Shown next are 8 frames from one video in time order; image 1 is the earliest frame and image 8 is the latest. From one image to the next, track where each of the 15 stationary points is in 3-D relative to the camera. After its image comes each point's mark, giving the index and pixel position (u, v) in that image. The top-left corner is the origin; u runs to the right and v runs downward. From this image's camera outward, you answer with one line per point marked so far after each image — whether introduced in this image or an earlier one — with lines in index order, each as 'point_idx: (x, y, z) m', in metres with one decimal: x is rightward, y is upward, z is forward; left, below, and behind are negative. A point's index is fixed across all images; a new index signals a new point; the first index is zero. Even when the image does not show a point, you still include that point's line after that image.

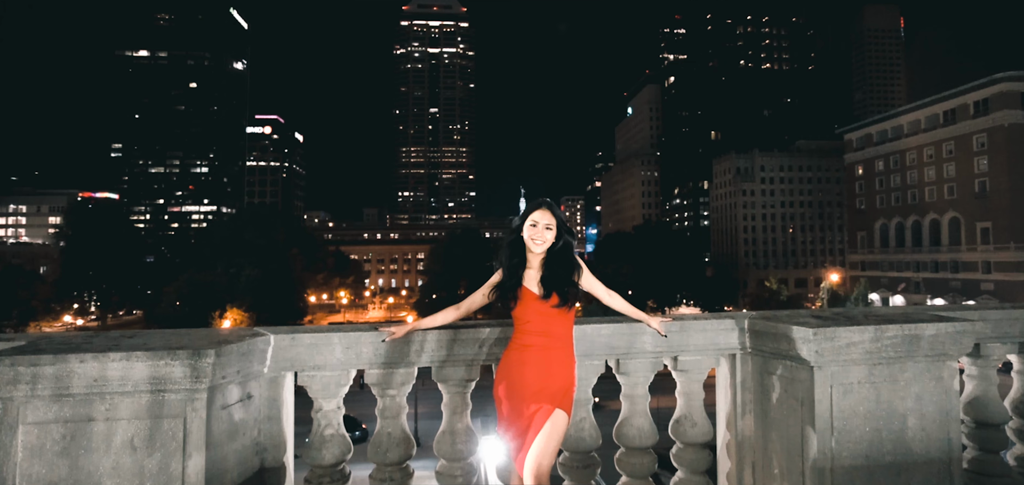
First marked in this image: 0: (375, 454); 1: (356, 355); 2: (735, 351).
0: (-0.8, -1.3, +3.9) m
1: (-0.9, -0.7, +3.9) m
2: (+1.4, -0.7, +4.2) m
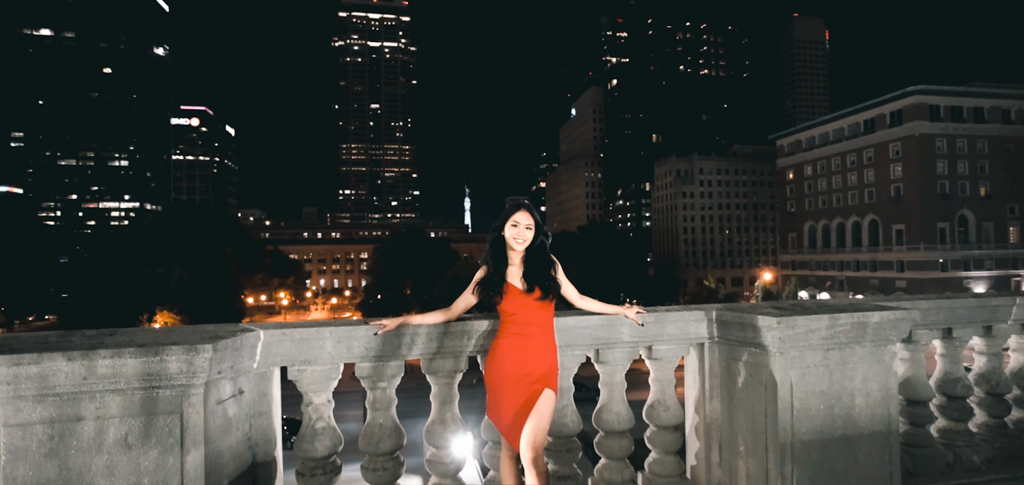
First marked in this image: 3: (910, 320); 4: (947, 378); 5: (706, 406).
0: (-0.9, -1.3, +4.0) m
1: (-1.0, -0.6, +4.0) m
2: (+1.3, -0.7, +4.5) m
3: (+2.5, -0.5, +4.2) m
4: (+3.4, -1.0, +5.1) m
5: (+1.3, -1.1, +4.5) m
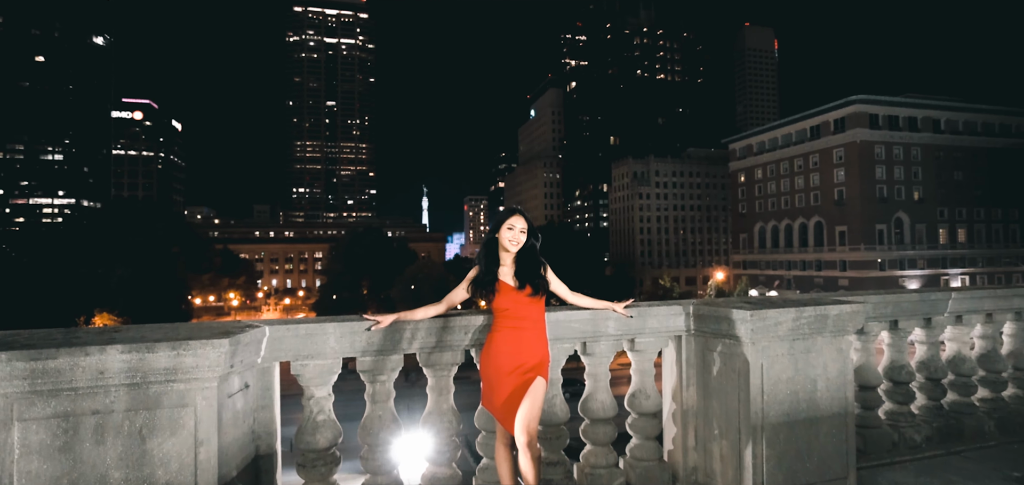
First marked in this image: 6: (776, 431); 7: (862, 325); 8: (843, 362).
0: (-0.9, -1.2, +4.2) m
1: (-1.0, -0.6, +4.2) m
2: (+1.2, -0.7, +4.8) m
3: (+2.4, -0.5, +4.7) m
4: (+3.2, -1.1, +5.6) m
5: (+1.3, -1.1, +4.8) m
6: (+1.8, -1.2, +4.4) m
7: (+2.4, -0.6, +4.7) m
8: (+2.3, -0.8, +4.6) m
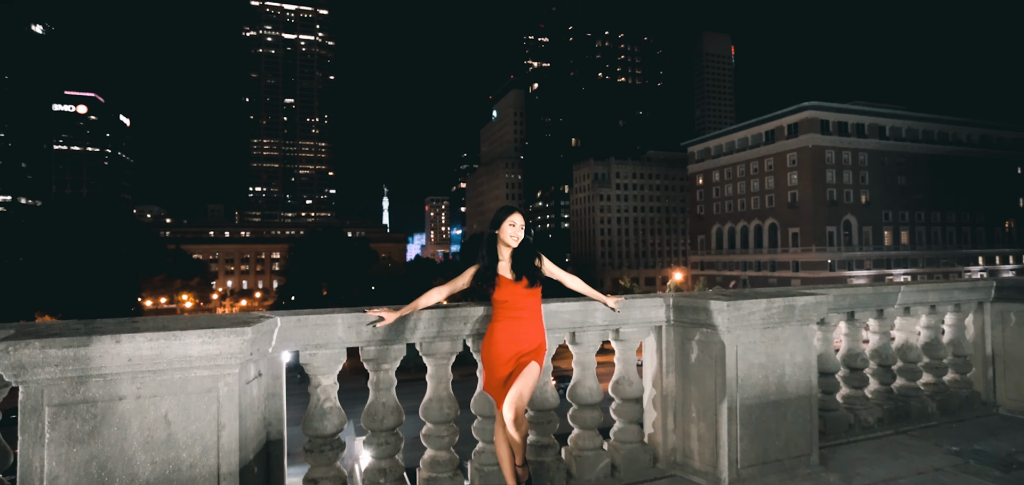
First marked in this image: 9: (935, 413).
0: (-1.0, -1.2, +4.5) m
1: (-1.1, -0.6, +4.4) m
2: (+1.2, -0.6, +5.2) m
3: (+2.4, -0.5, +5.1) m
4: (+3.1, -1.0, +6.1) m
5: (+1.2, -1.1, +5.2) m
6: (+1.7, -1.2, +4.8) m
7: (+2.4, -0.6, +5.1) m
8: (+2.2, -0.8, +5.0) m
9: (+4.1, -1.6, +6.3) m
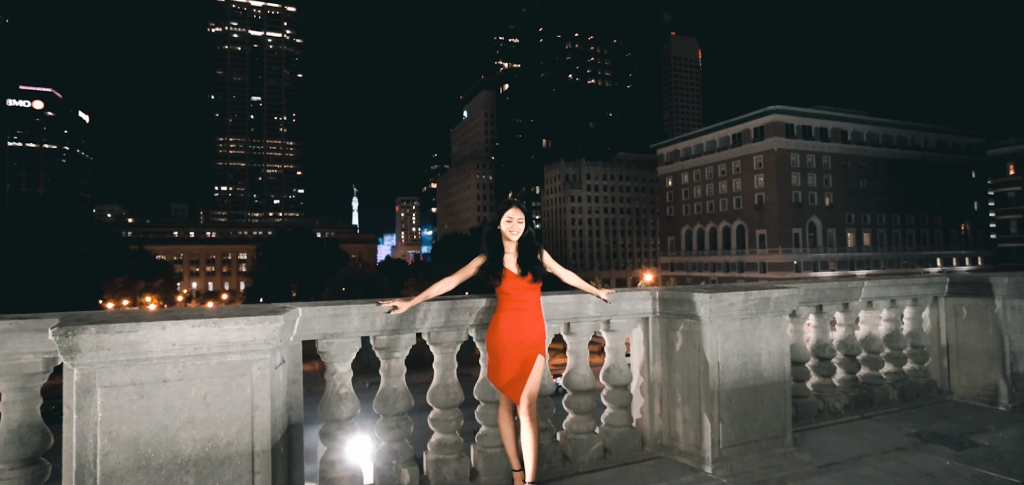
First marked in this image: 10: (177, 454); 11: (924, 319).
0: (-0.9, -1.2, +4.8) m
1: (-1.0, -0.6, +4.7) m
2: (+1.2, -0.6, +5.6) m
3: (+2.3, -0.5, +5.6) m
4: (+3.1, -1.0, +6.6) m
5: (+1.2, -1.1, +5.6) m
6: (+1.7, -1.2, +5.2) m
7: (+2.4, -0.6, +5.6) m
8: (+2.2, -0.8, +5.5) m
9: (+4.0, -1.6, +6.9) m
10: (-1.9, -1.2, +3.7) m
11: (+4.6, -0.9, +7.3) m
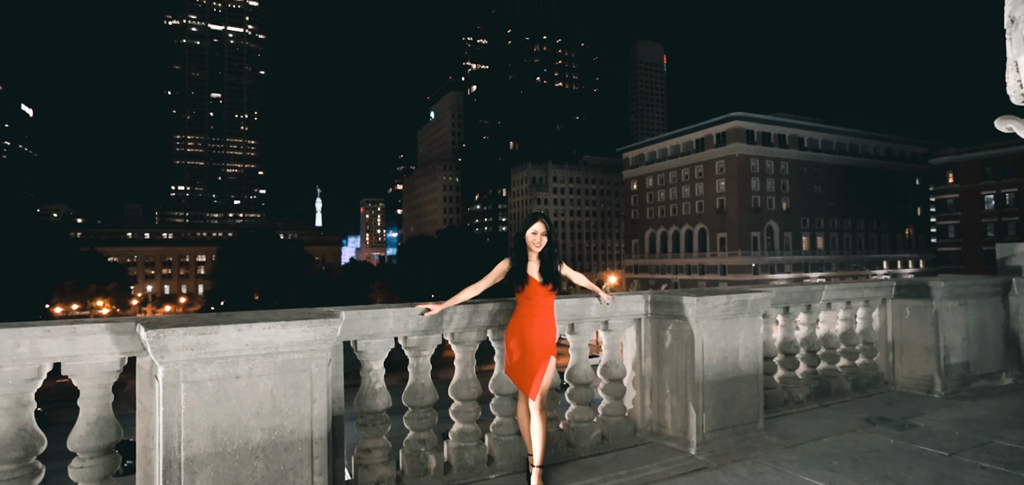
0: (-0.8, -1.3, +5.4) m
1: (-0.9, -0.7, +5.3) m
2: (+1.2, -0.7, +6.4) m
3: (+2.4, -0.6, +6.4) m
4: (+3.1, -1.1, +7.4) m
5: (+1.3, -1.2, +6.4) m
6: (+1.8, -1.3, +6.0) m
7: (+2.4, -0.7, +6.4) m
8: (+2.3, -0.9, +6.3) m
9: (+4.0, -1.7, +7.7) m
10: (-1.7, -1.3, +4.3) m
11: (+4.5, -1.0, +8.3) m
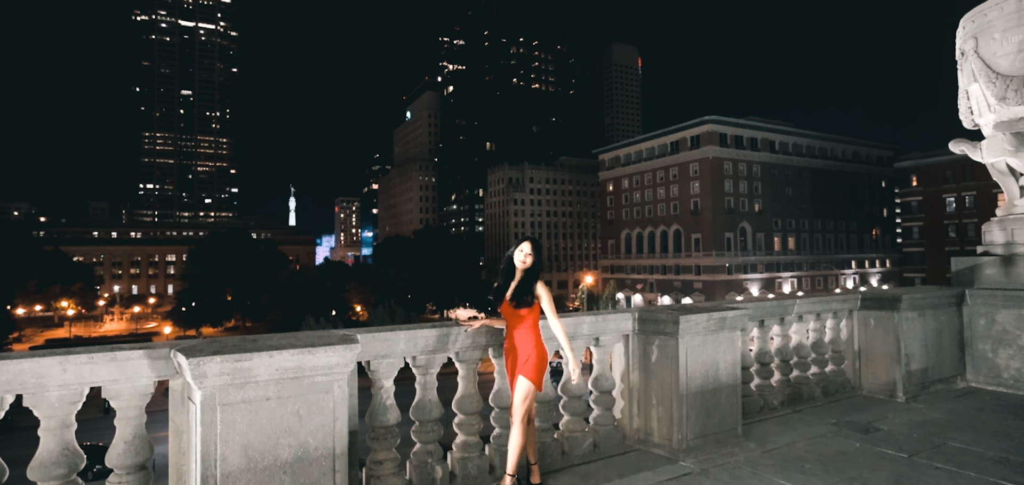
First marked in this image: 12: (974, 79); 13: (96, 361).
0: (-0.8, -1.5, +5.8) m
1: (-0.9, -0.9, +5.7) m
2: (+1.2, -0.9, +6.8) m
3: (+2.4, -0.8, +6.9) m
4: (+3.0, -1.3, +8.0) m
5: (+1.2, -1.4, +6.8) m
6: (+1.8, -1.5, +6.5) m
7: (+2.4, -0.9, +6.9) m
8: (+2.2, -1.1, +6.8) m
9: (+3.9, -1.9, +8.3) m
10: (-1.6, -1.5, +4.6) m
11: (+4.4, -1.2, +8.9) m
12: (+6.4, +2.3, +9.1) m
13: (-2.9, -0.8, +4.6) m
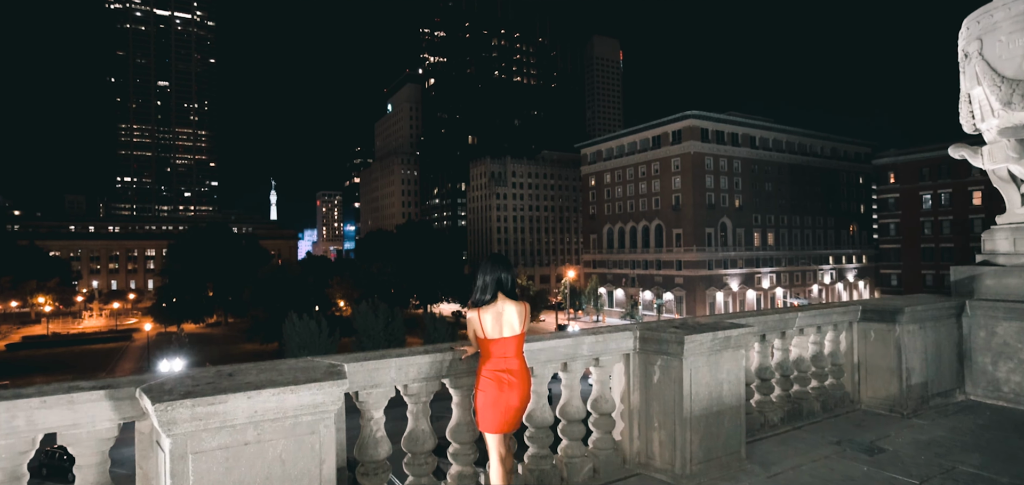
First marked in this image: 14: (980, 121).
0: (-0.8, -1.7, +5.5) m
1: (-0.9, -1.1, +5.4) m
2: (+1.2, -1.1, +6.6) m
3: (+2.3, -1.0, +6.6) m
4: (+2.9, -1.5, +7.8) m
5: (+1.2, -1.6, +6.6) m
6: (+1.8, -1.7, +6.2) m
7: (+2.3, -1.0, +6.7) m
8: (+2.2, -1.3, +6.6) m
9: (+3.8, -2.1, +8.1) m
10: (-1.6, -1.7, +4.3) m
11: (+4.3, -1.3, +8.7) m
12: (+6.3, +2.2, +8.9) m
13: (-2.9, -1.0, +4.2) m
14: (+6.4, +1.7, +9.1) m
